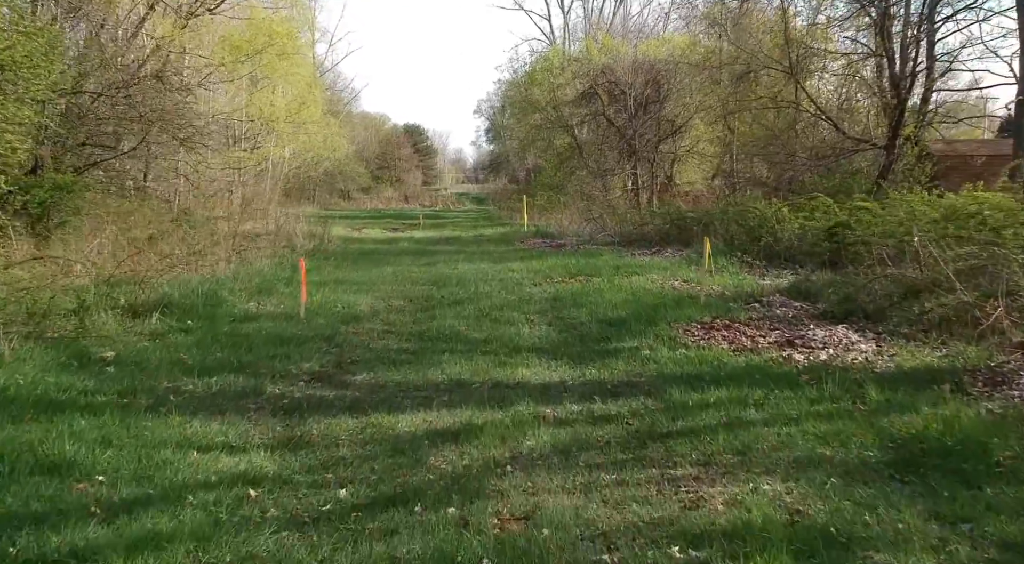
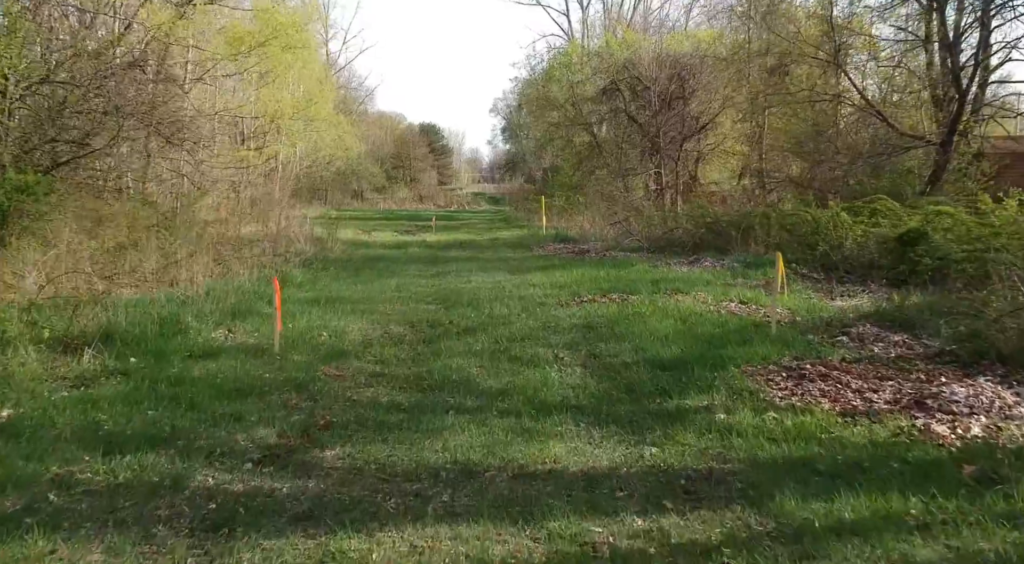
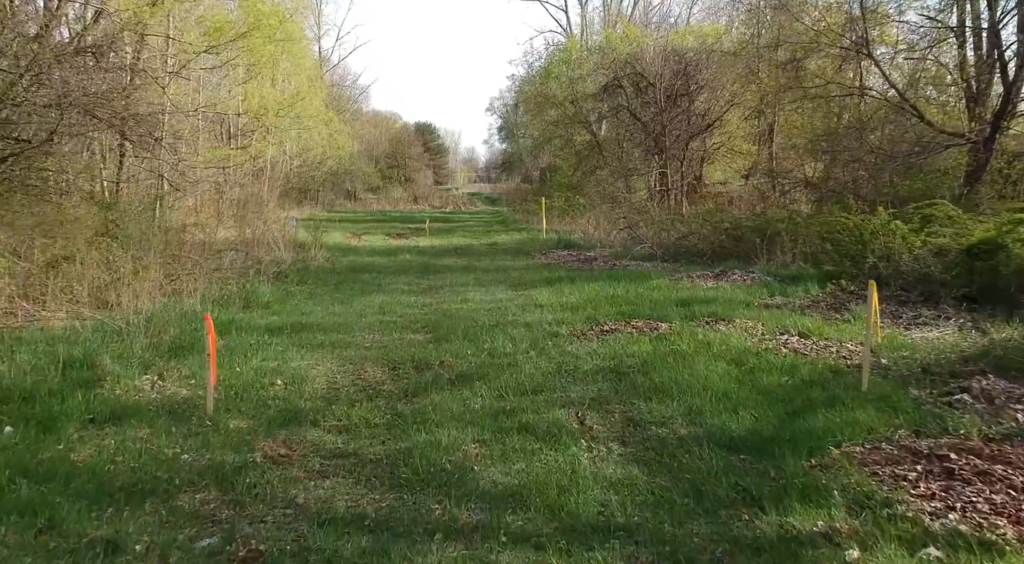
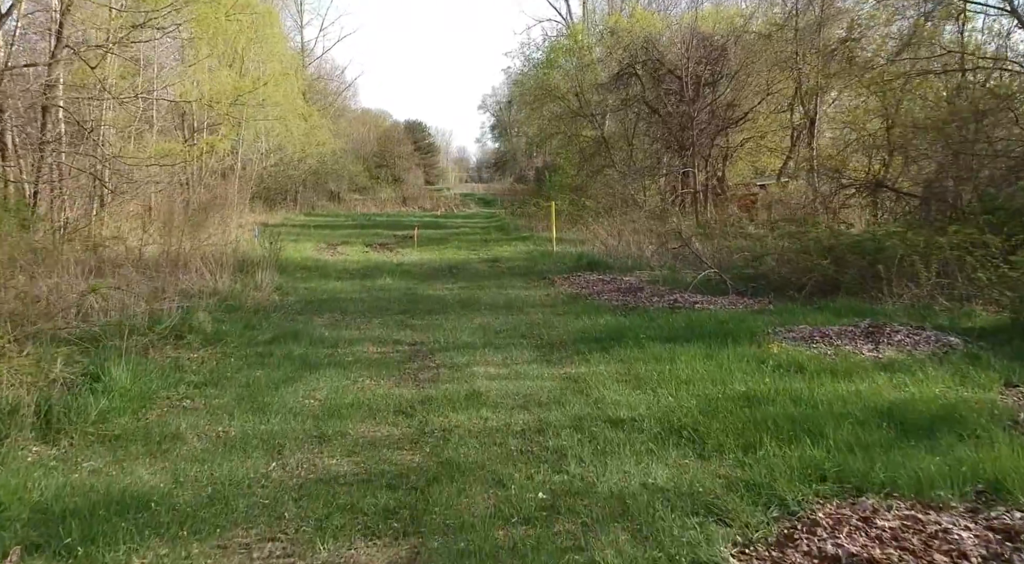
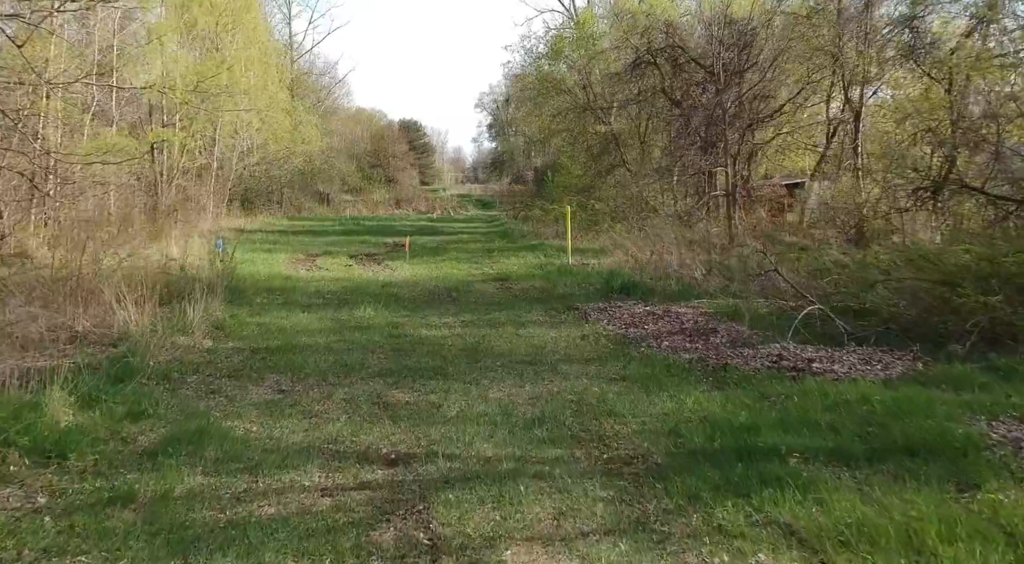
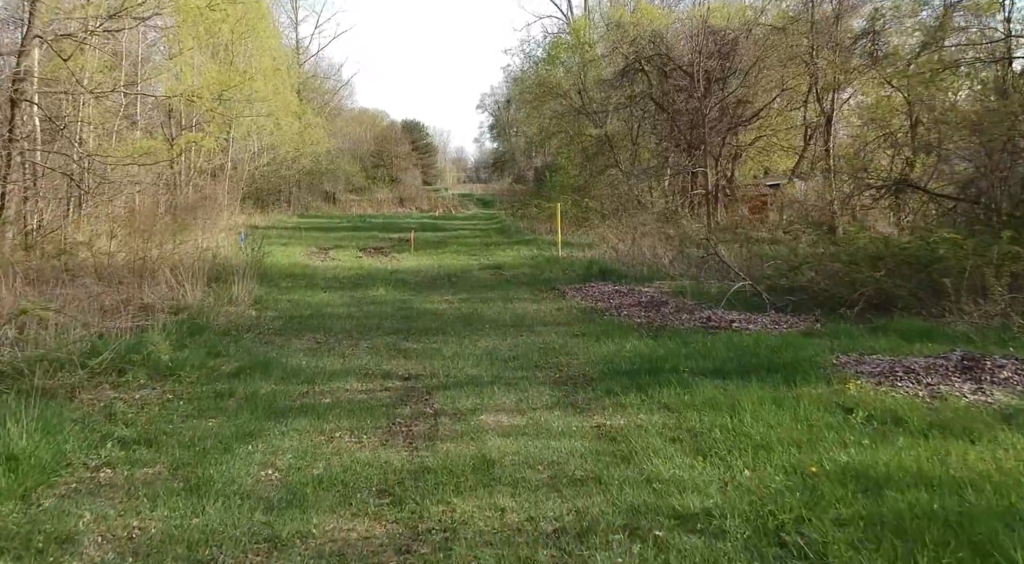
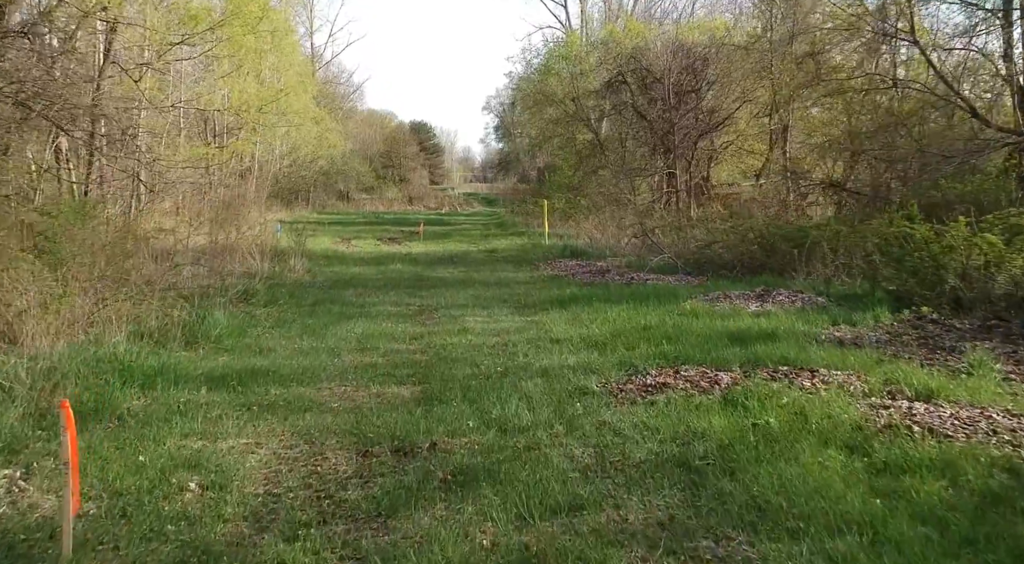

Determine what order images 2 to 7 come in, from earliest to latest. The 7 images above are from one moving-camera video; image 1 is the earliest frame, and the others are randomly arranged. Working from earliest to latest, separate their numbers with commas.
2, 3, 7, 4, 6, 5
